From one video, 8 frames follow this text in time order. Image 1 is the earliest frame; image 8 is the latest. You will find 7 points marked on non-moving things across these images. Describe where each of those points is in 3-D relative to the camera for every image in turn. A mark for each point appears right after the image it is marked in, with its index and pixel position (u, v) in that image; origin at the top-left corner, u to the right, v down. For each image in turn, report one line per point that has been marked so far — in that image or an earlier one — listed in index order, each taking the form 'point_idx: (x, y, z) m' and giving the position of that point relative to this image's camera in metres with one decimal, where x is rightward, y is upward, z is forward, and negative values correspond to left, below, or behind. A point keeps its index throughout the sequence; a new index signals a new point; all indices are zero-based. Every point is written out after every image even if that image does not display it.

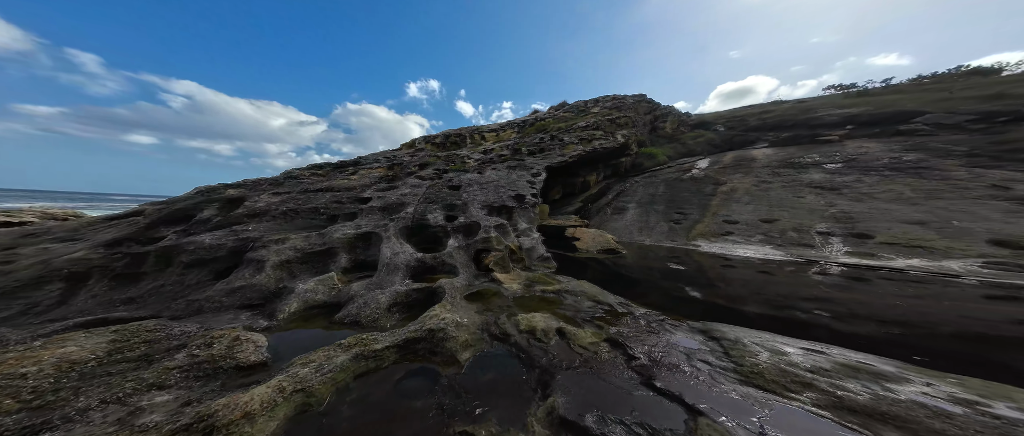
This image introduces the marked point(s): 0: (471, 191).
0: (-2.0, +1.9, +13.6) m
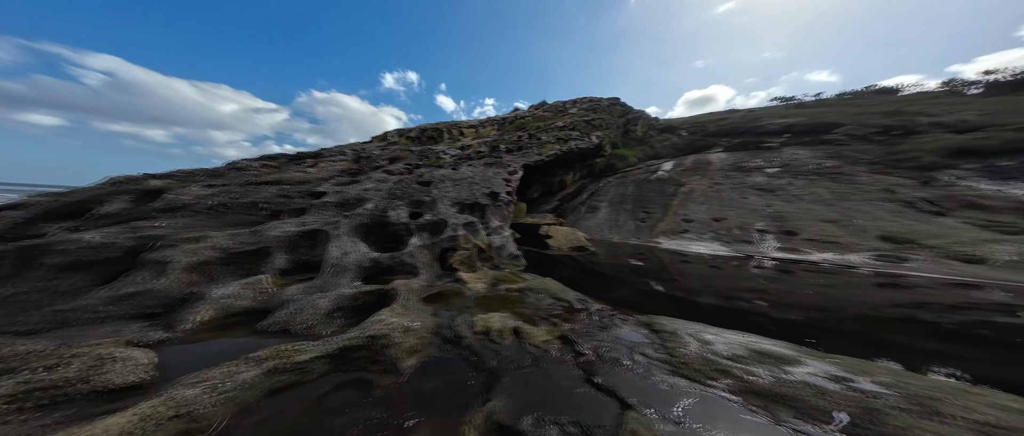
0: (-3.7, +2.0, +13.3) m
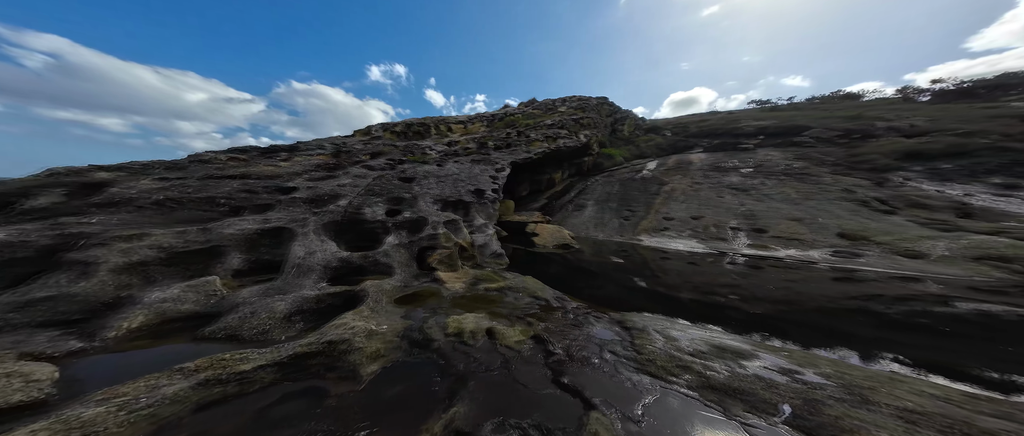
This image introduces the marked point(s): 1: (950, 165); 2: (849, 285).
0: (-4.6, +2.0, +13.1) m
1: (+34.9, +4.3, +19.6) m
2: (+15.4, -3.0, +11.2) m
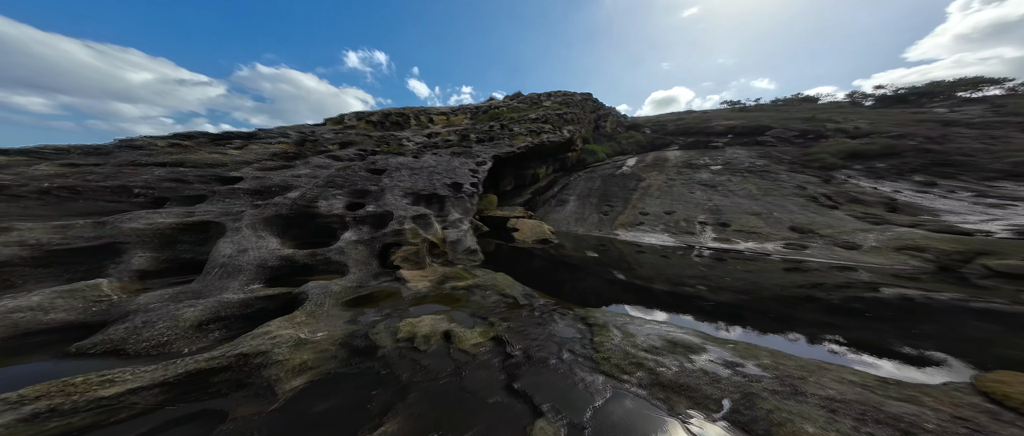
0: (-5.9, +2.3, +12.5) m
1: (+33.0, +4.8, +21.7) m
2: (+14.2, -2.8, +12.1) m
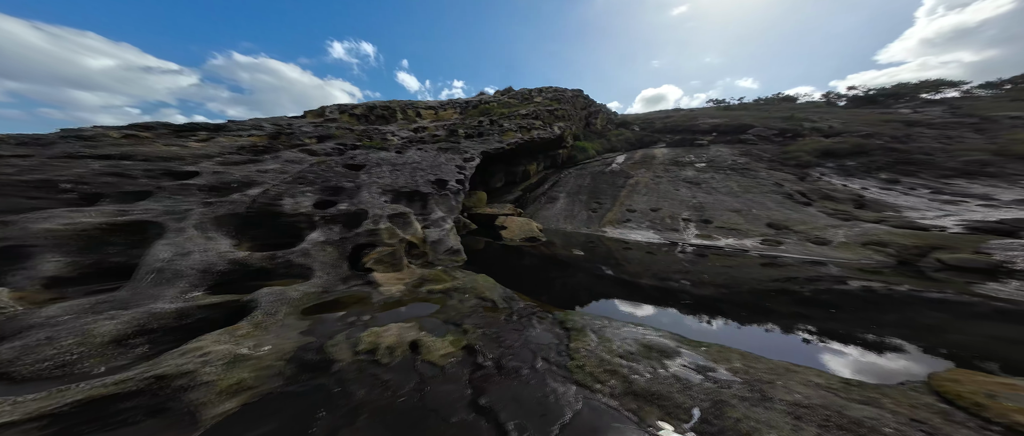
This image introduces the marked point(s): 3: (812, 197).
0: (-6.7, +2.4, +12.0) m
1: (+31.9, +5.1, +22.7) m
2: (+13.5, -2.6, +12.5) m
3: (+23.8, +1.6, +19.3) m
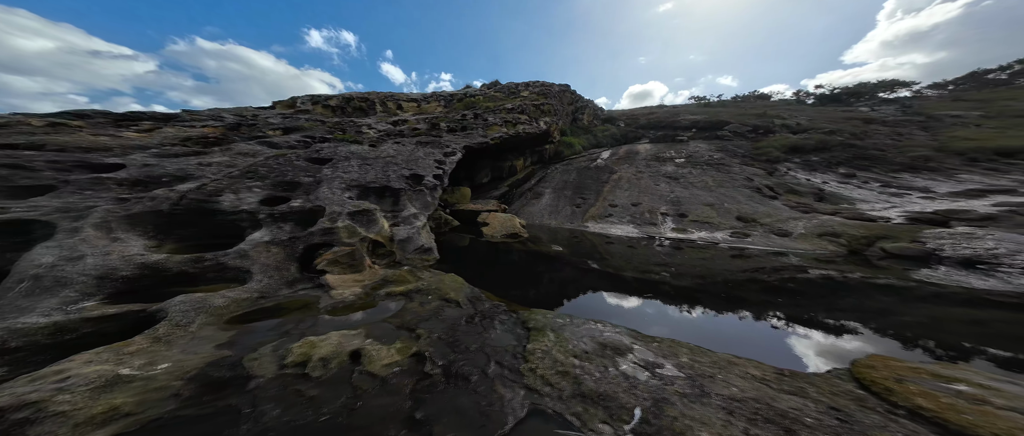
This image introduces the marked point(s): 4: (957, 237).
0: (-7.8, +2.5, +11.4) m
1: (+30.1, +5.8, +24.0) m
2: (+12.3, -2.3, +13.0) m
3: (+22.2, +2.2, +20.2) m
4: (+22.0, -0.9, +12.2) m
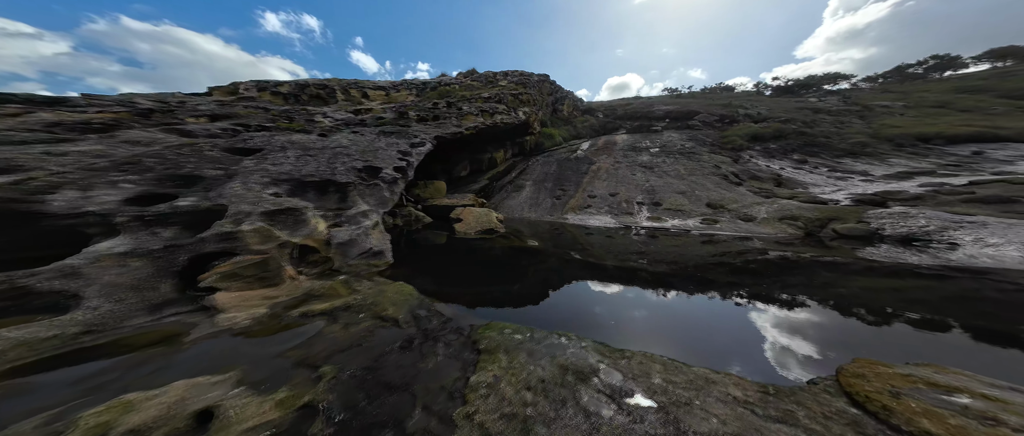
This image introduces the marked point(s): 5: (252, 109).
0: (-9.3, +2.5, +9.7) m
1: (+27.3, +7.5, +25.1) m
2: (+10.7, -1.6, +13.1) m
3: (+19.9, +3.5, +20.9) m
4: (+20.5, +0.1, +13.0) m
5: (-20.9, +8.8, +19.5) m
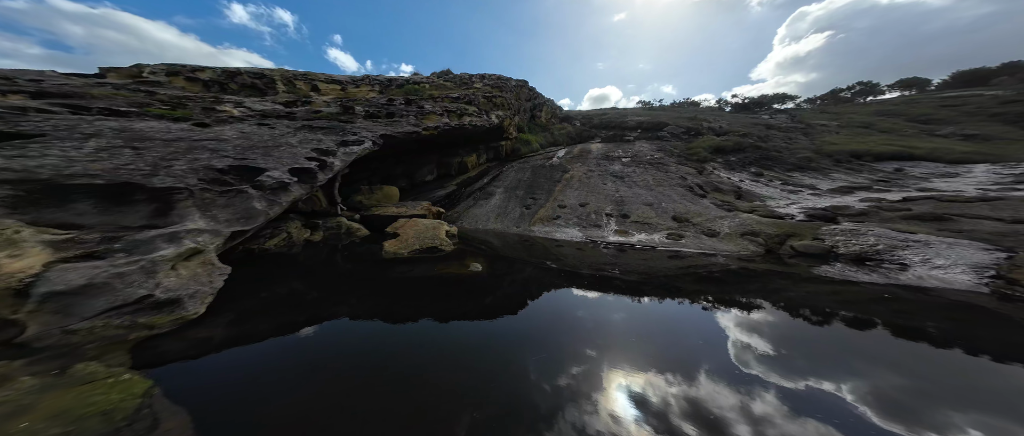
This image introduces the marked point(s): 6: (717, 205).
0: (-12.1, +2.0, +6.6) m
1: (+23.2, +6.2, +25.2) m
2: (+7.6, -2.5, +11.6) m
3: (+16.1, +2.3, +20.2) m
4: (+17.3, -0.9, +12.4) m
5: (-24.4, +8.2, +15.5) m
6: (+15.2, +1.0, +18.1) m
